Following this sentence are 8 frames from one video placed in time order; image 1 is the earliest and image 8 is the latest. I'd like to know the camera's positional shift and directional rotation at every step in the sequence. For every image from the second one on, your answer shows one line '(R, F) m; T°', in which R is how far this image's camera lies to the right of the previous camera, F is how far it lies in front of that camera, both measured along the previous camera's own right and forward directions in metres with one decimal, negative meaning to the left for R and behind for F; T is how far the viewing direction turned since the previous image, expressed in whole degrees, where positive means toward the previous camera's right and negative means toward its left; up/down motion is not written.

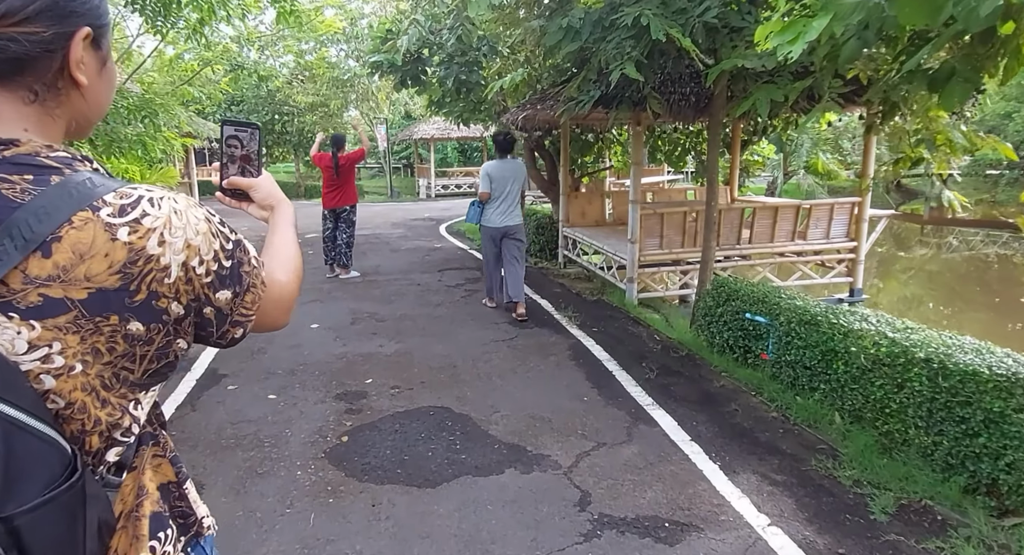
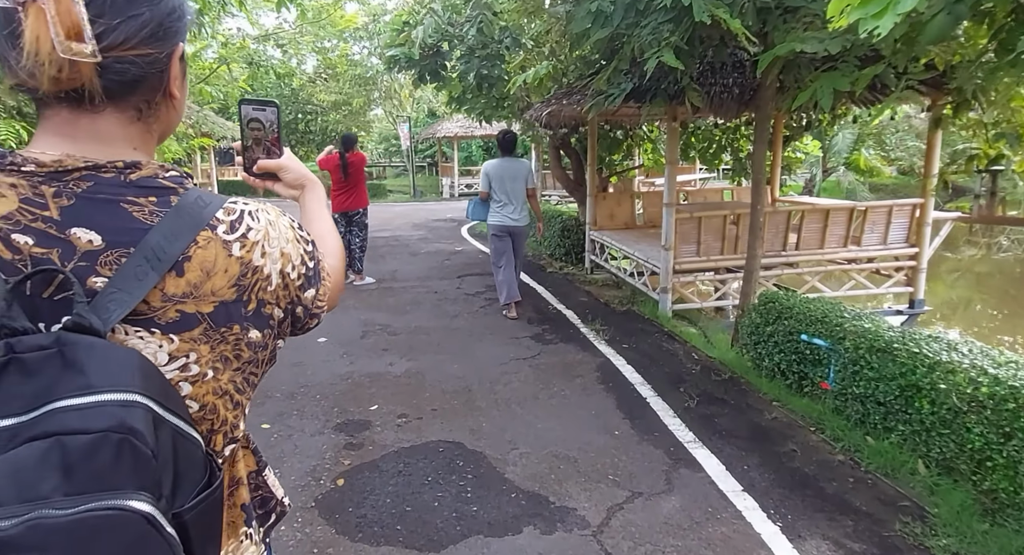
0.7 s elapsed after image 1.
(0.0, +0.5) m; -2°
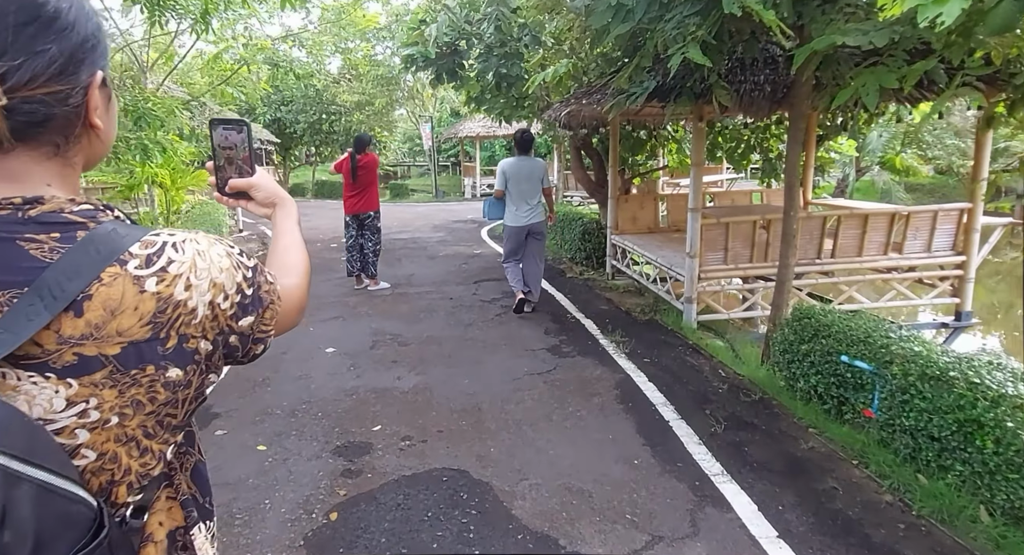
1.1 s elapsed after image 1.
(+0.1, +0.3) m; -2°
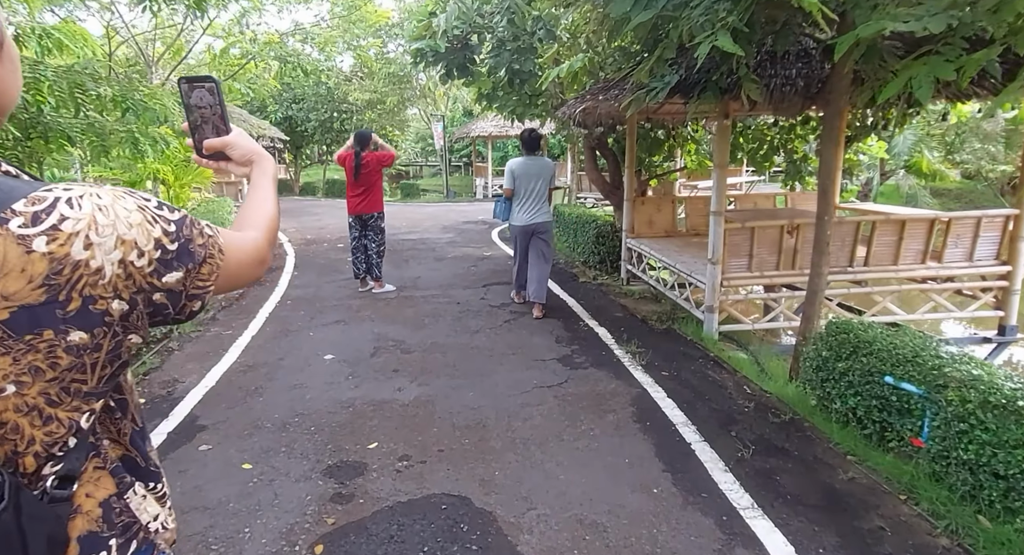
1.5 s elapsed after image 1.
(0.0, +0.3) m; -1°
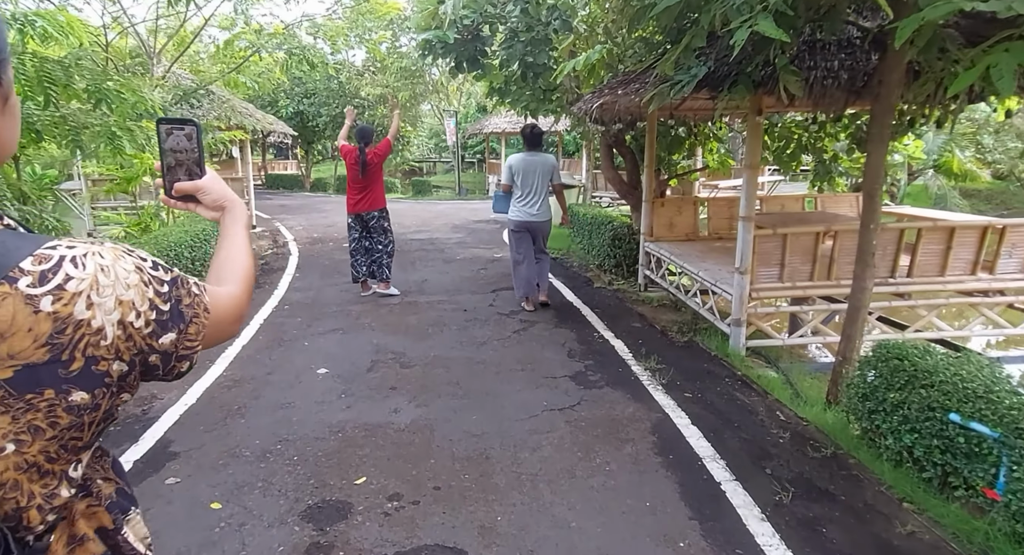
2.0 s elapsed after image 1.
(0.0, +0.4) m; -1°
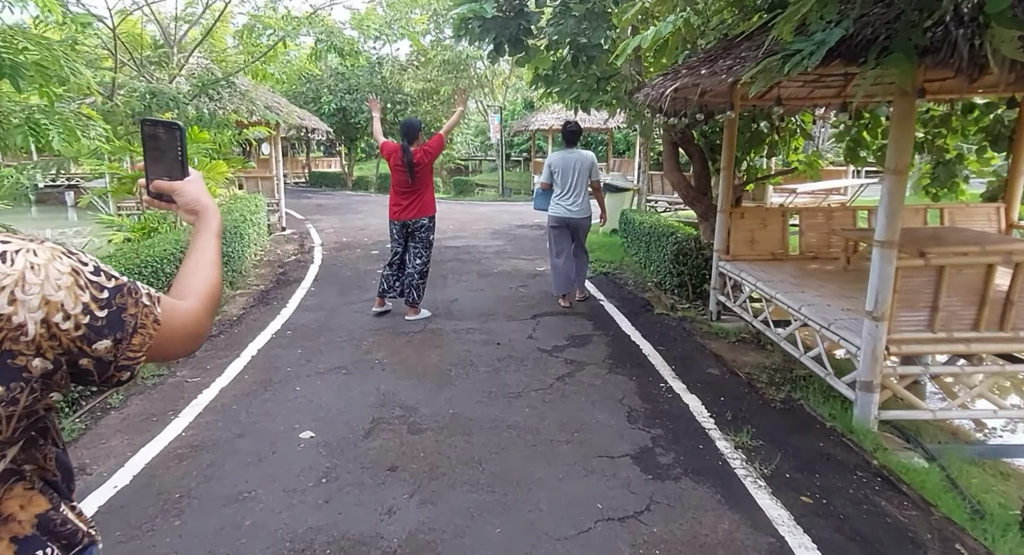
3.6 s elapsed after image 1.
(0.0, +1.2) m; -4°
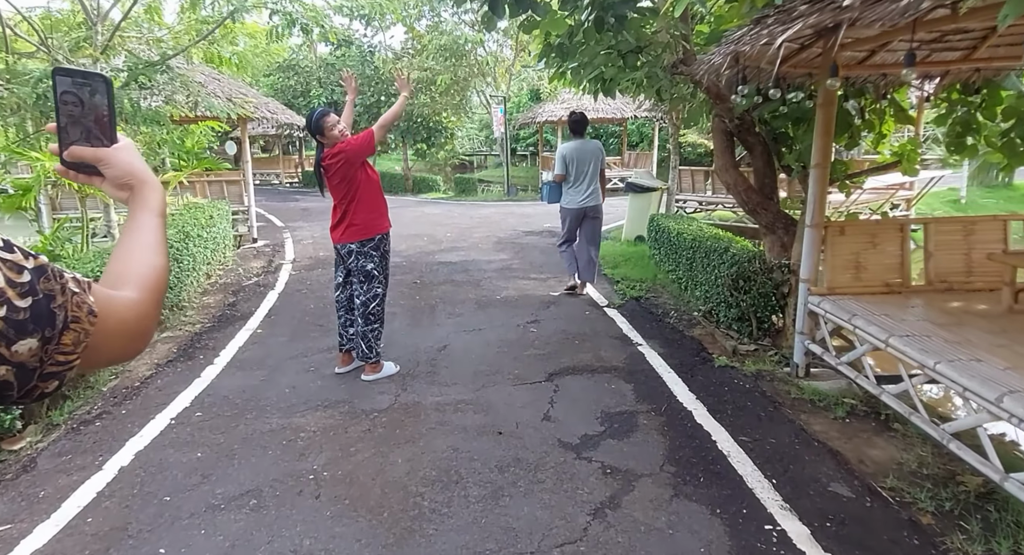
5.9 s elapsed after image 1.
(0.0, +1.7) m; -1°
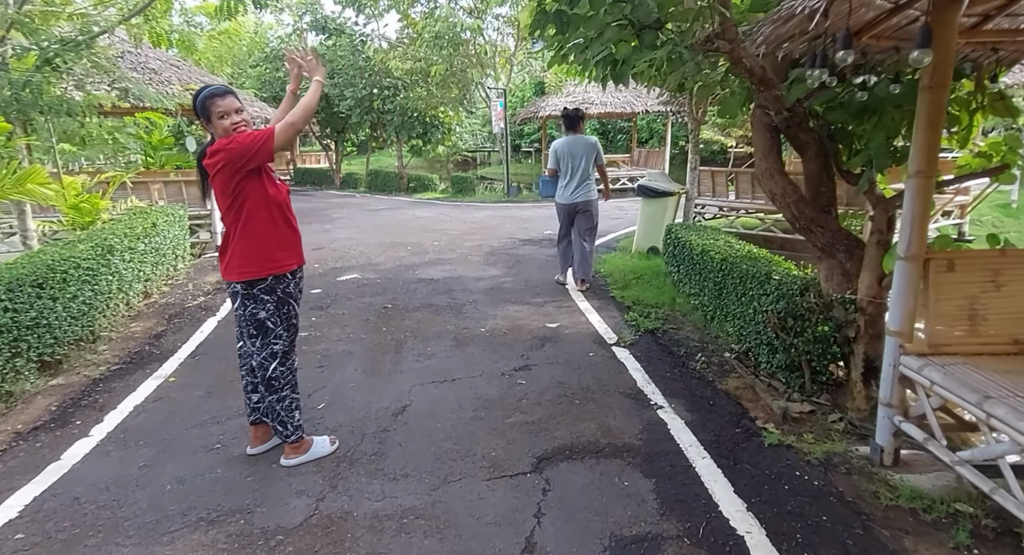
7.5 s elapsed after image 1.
(+0.1, +1.2) m; 0°
